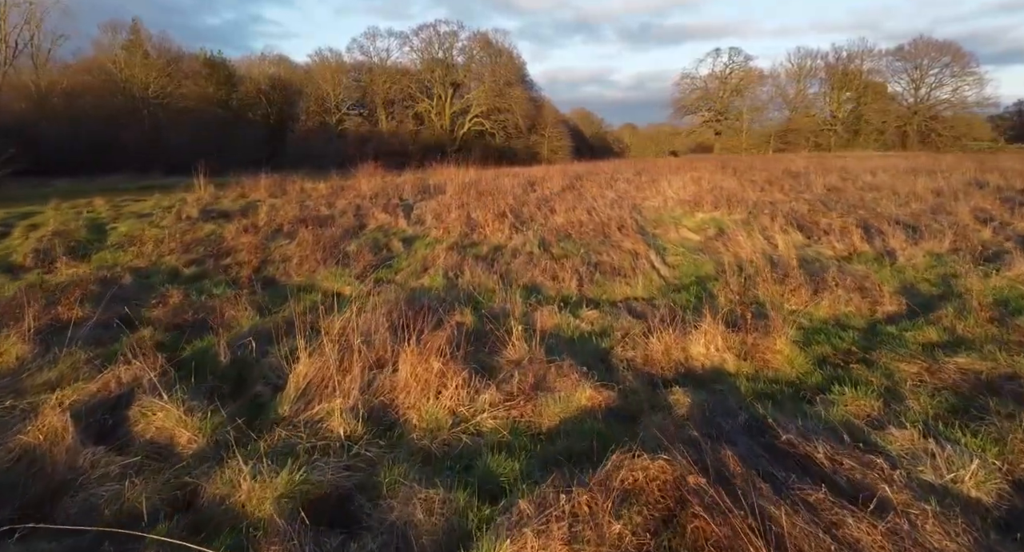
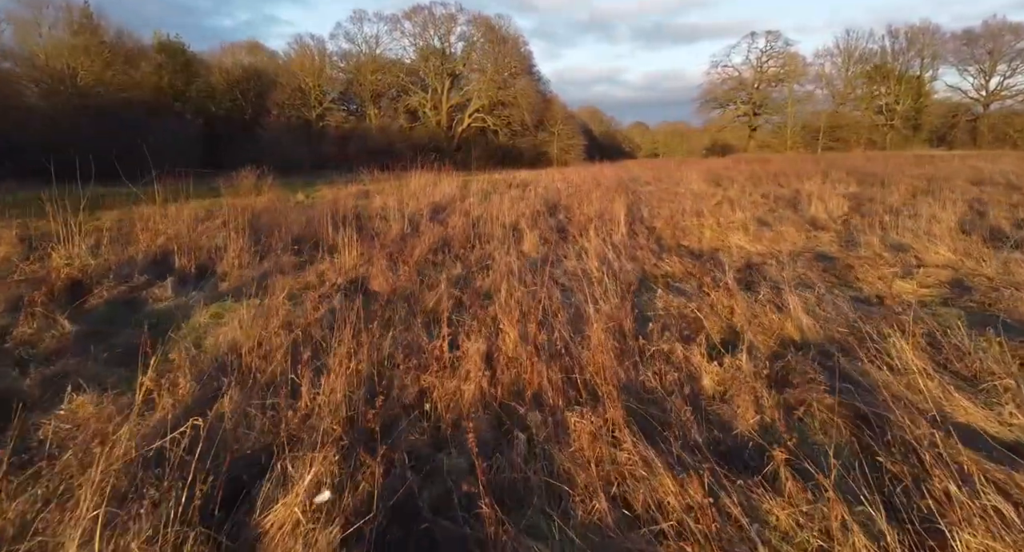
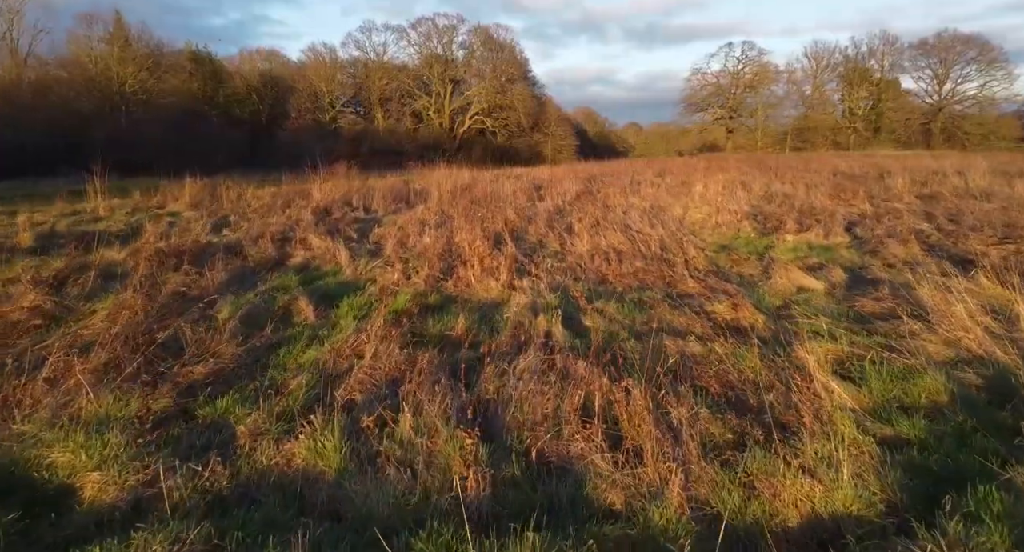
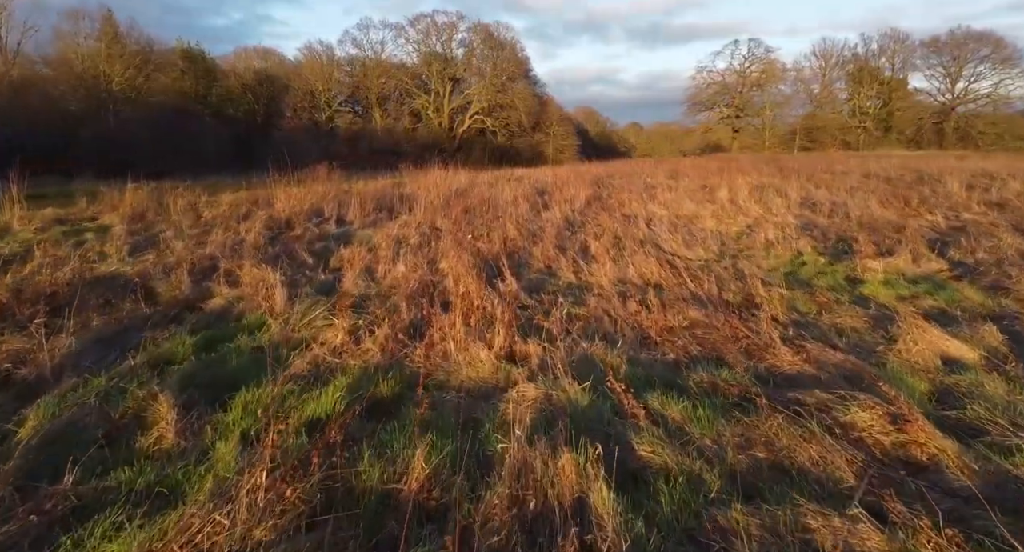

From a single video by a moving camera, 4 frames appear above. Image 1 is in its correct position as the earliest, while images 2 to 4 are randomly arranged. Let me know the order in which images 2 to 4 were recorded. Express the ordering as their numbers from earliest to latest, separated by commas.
3, 4, 2
